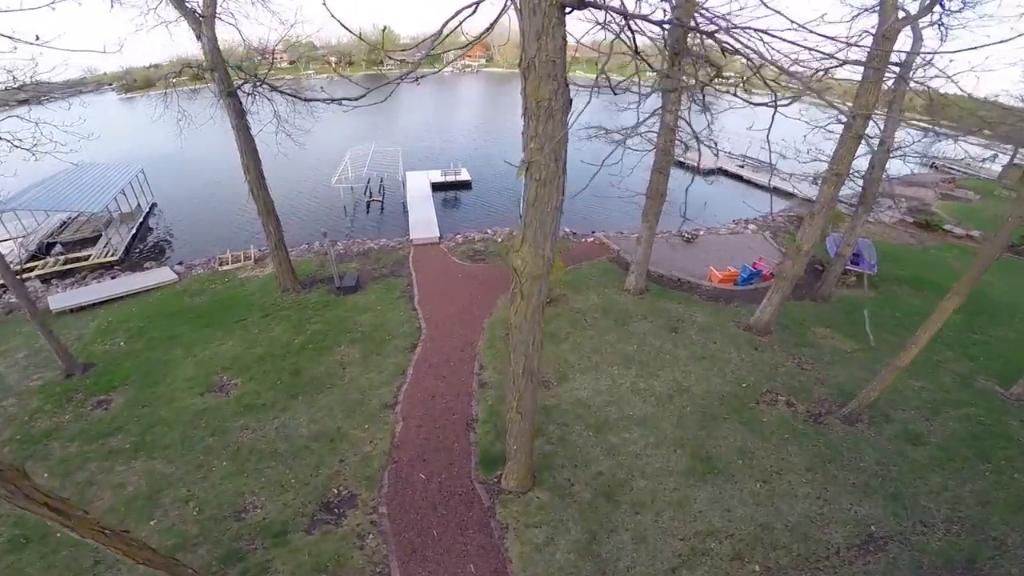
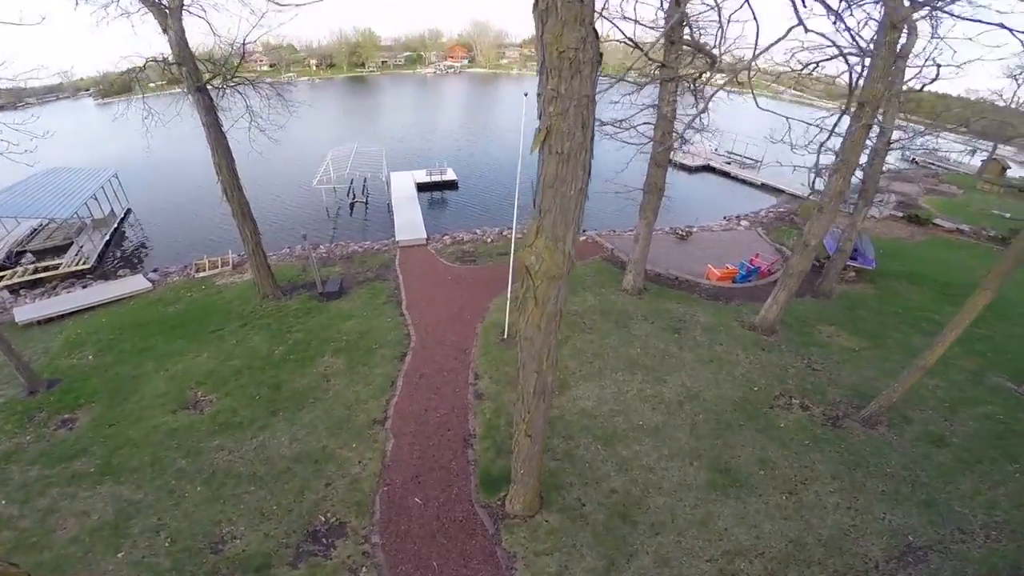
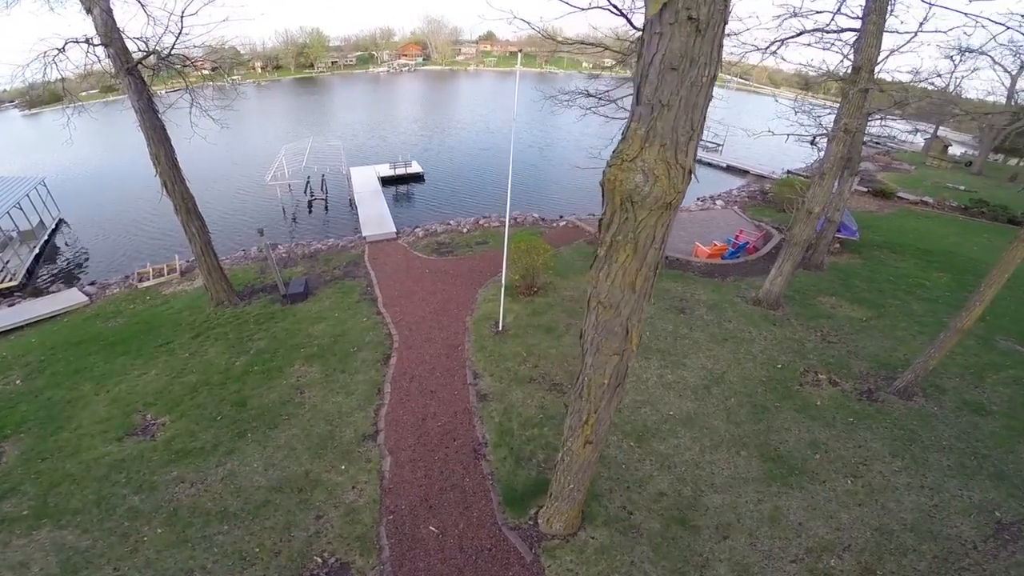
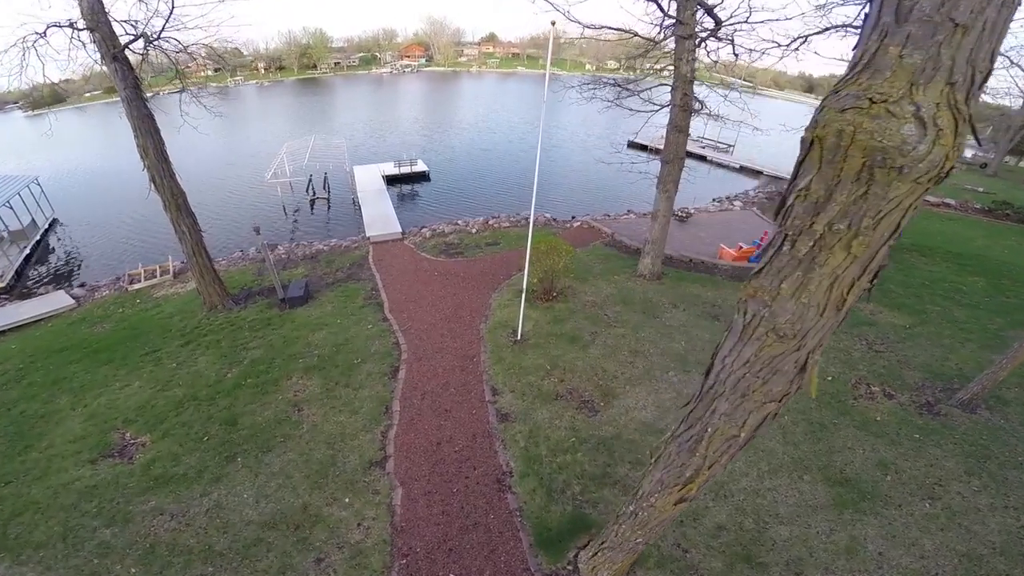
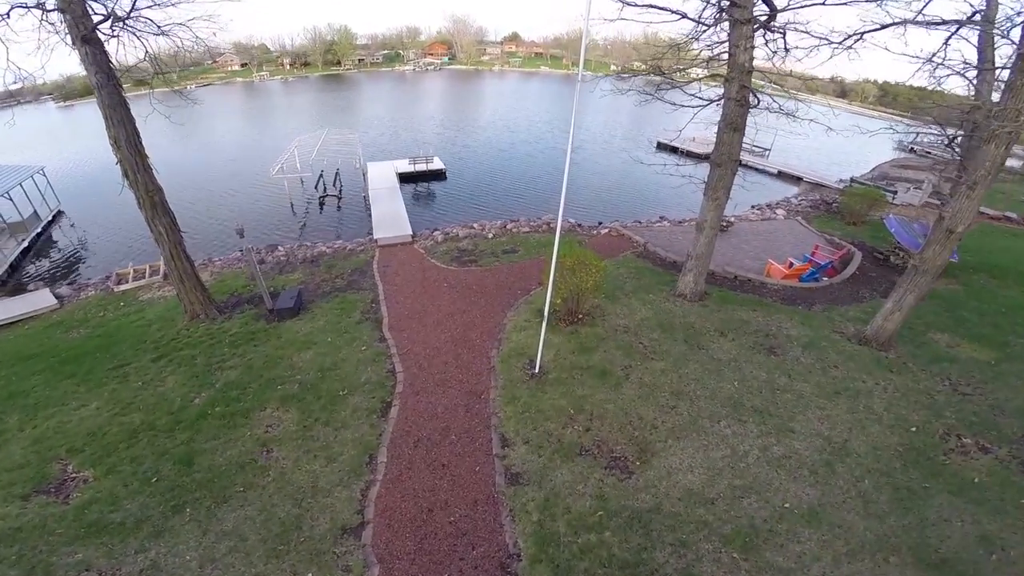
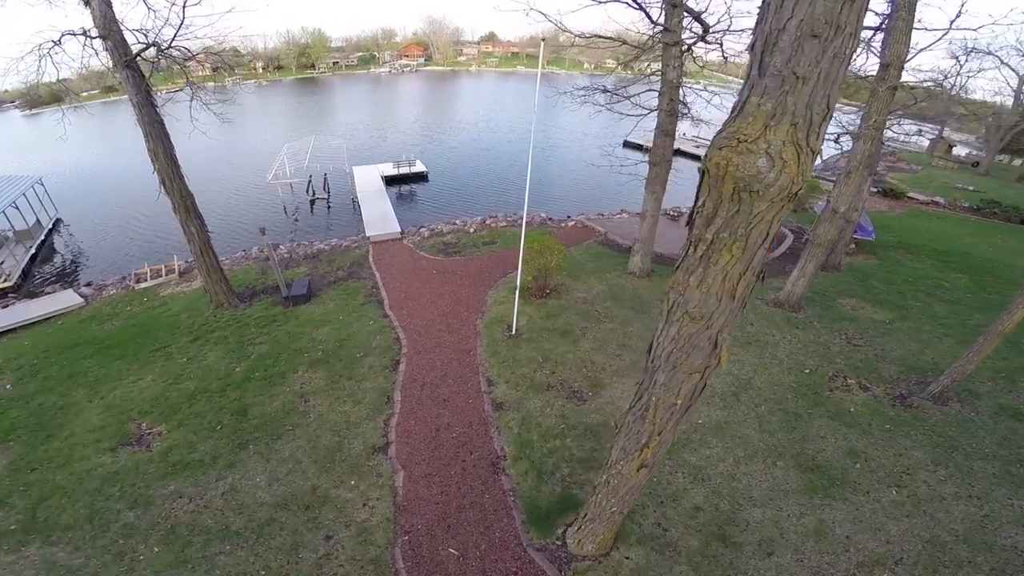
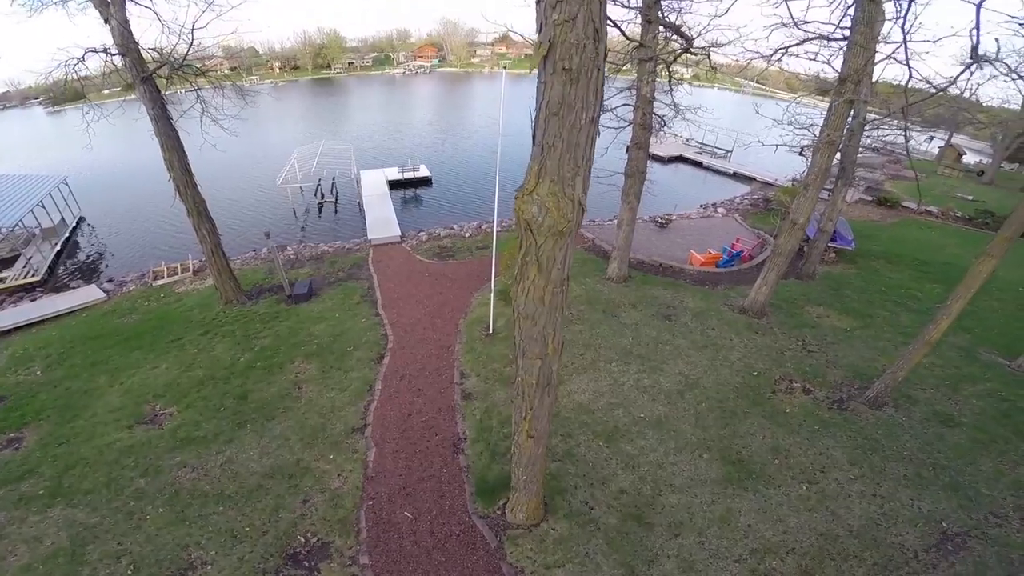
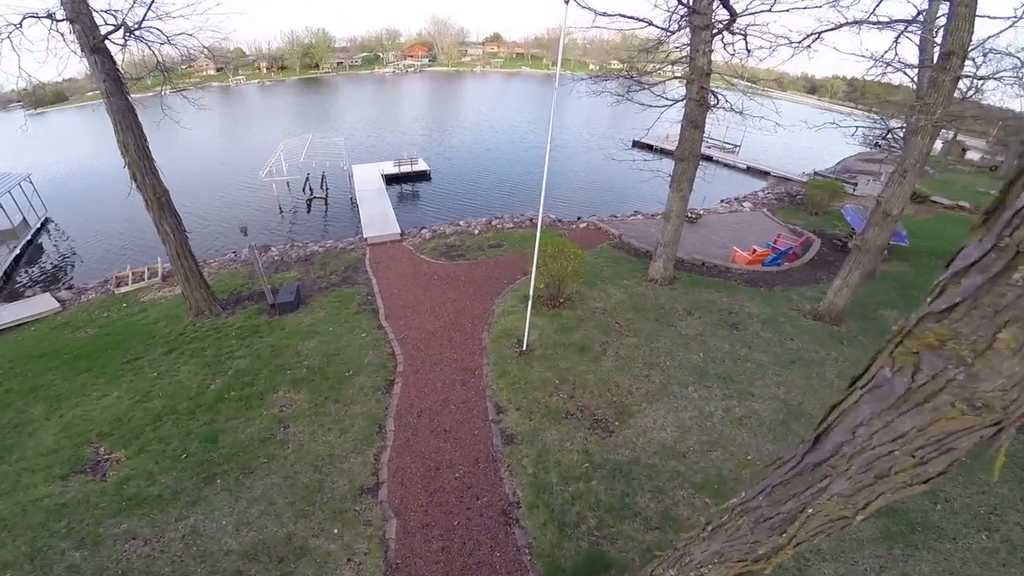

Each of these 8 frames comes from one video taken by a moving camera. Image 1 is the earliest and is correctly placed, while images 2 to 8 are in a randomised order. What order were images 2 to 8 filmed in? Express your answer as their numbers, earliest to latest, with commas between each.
2, 7, 3, 6, 4, 8, 5
